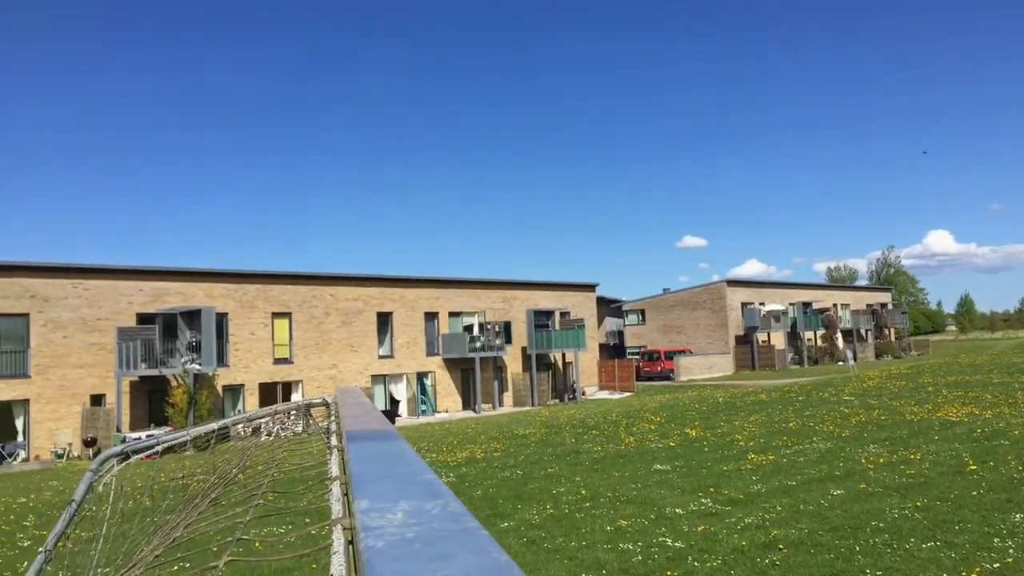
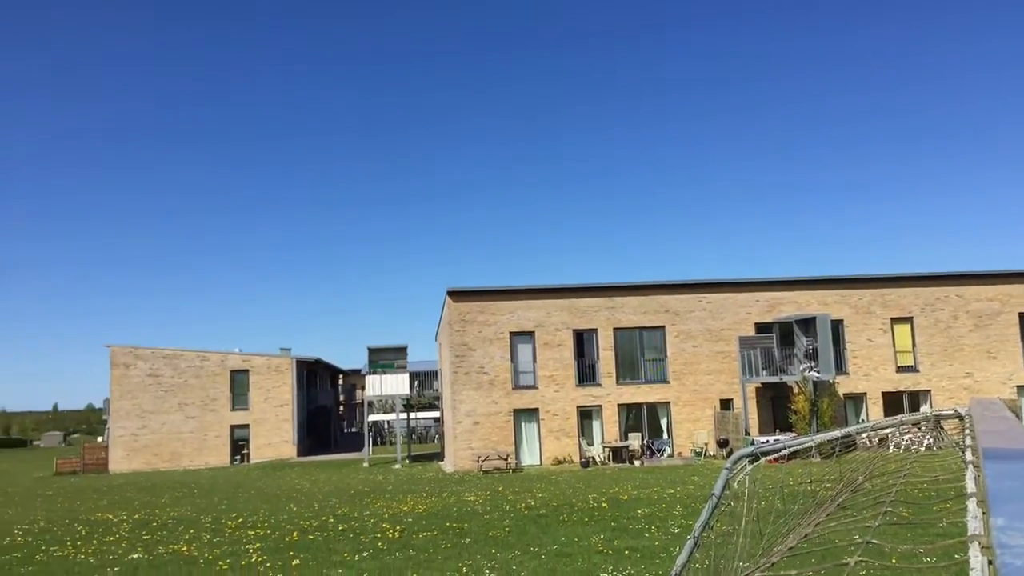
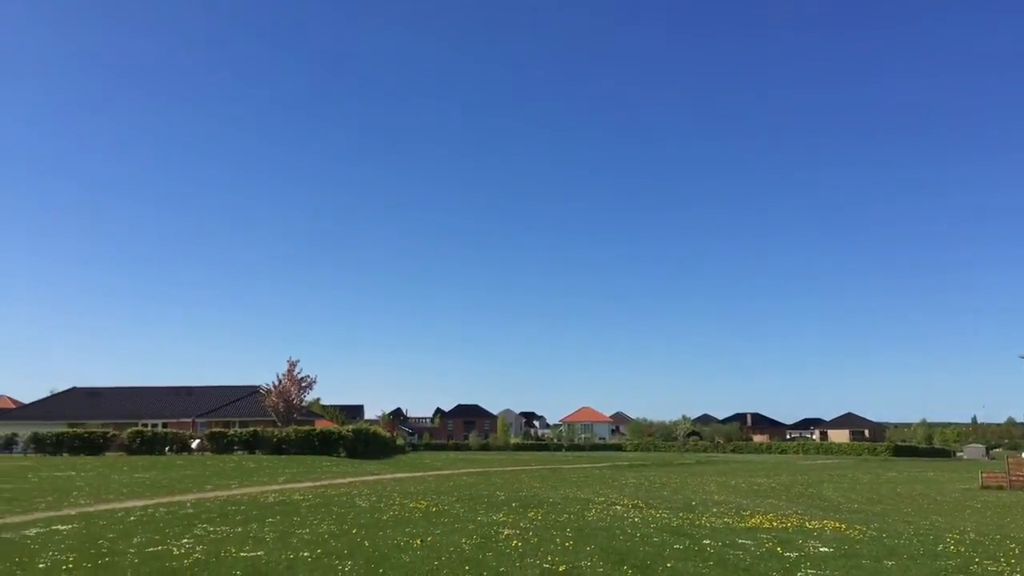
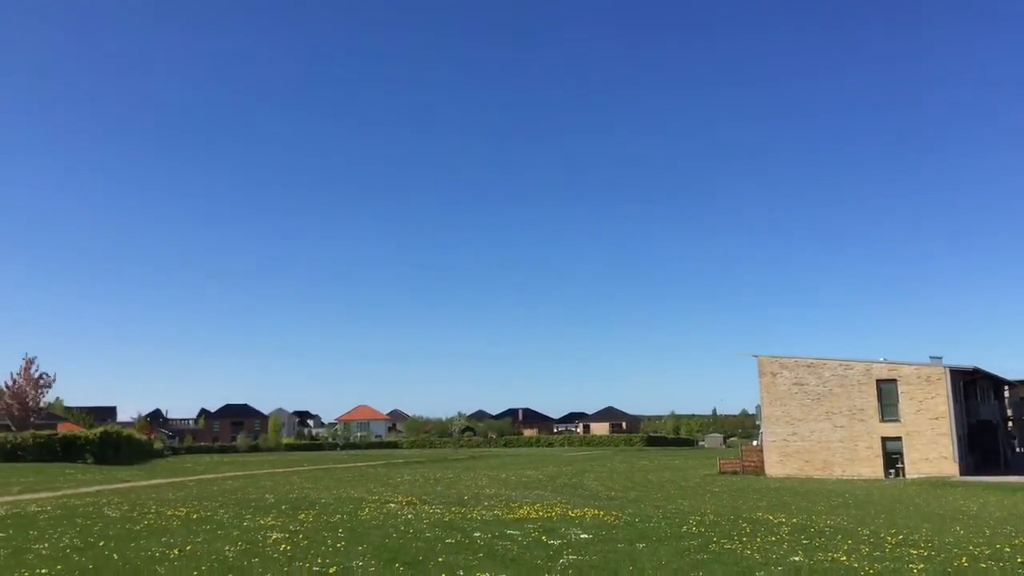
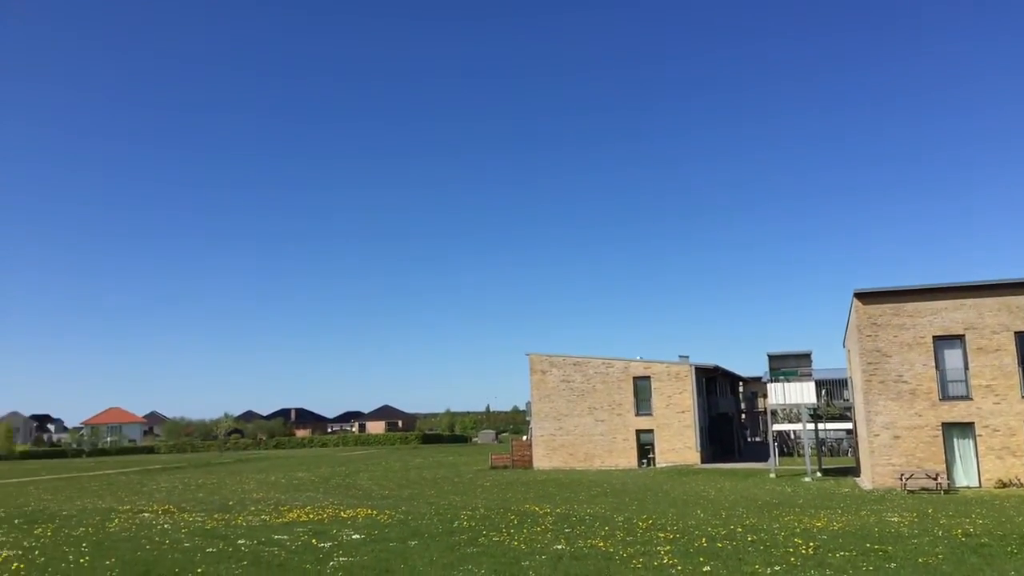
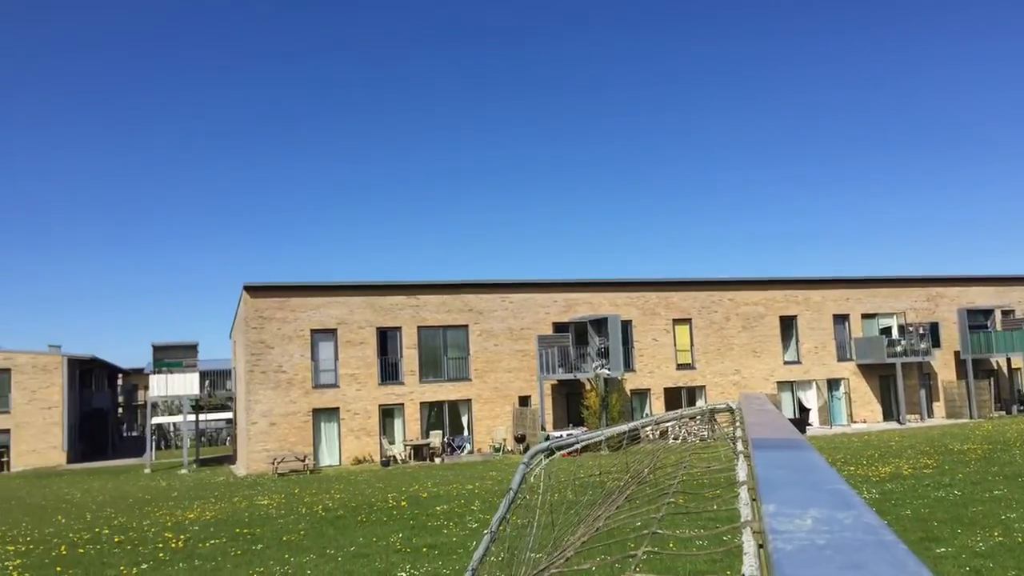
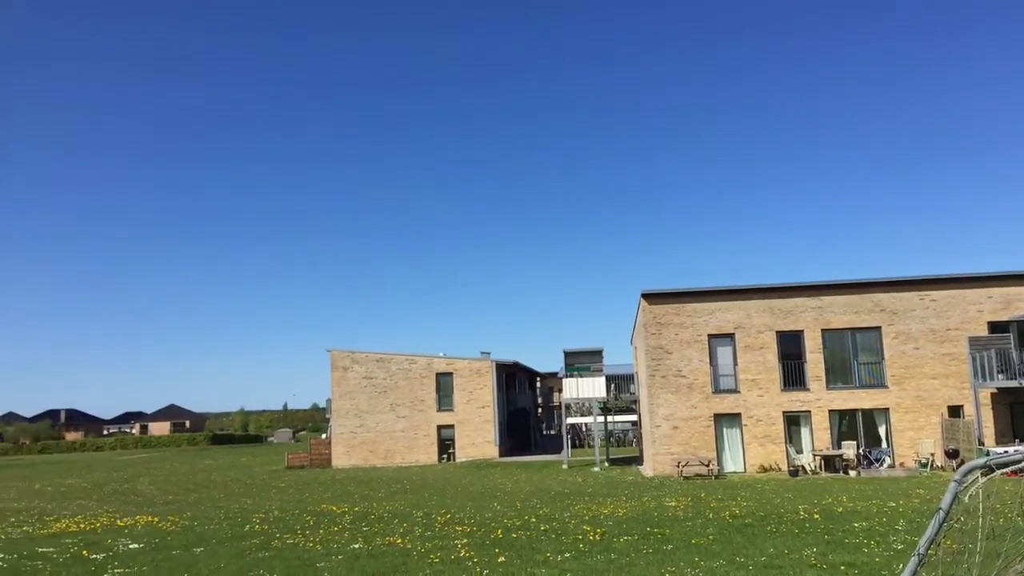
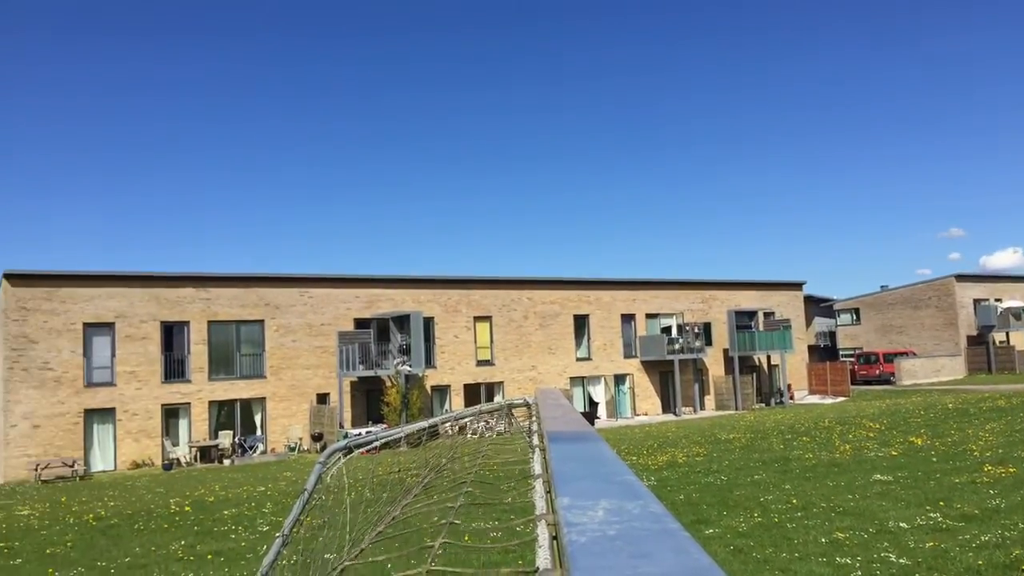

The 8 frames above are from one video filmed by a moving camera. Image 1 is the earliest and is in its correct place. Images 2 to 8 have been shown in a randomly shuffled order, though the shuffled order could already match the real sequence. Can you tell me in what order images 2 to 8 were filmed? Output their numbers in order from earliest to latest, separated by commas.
8, 6, 2, 7, 5, 4, 3
